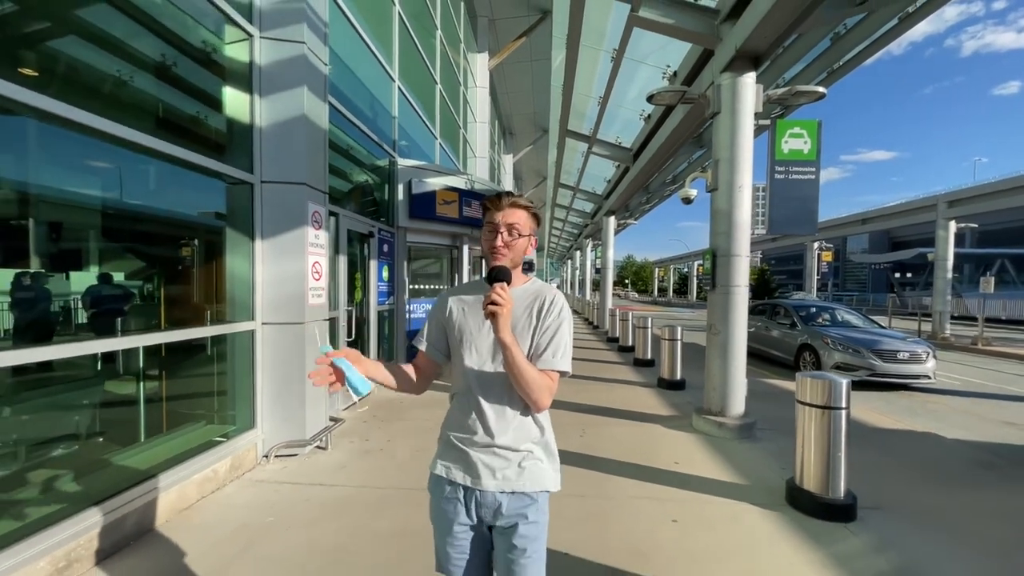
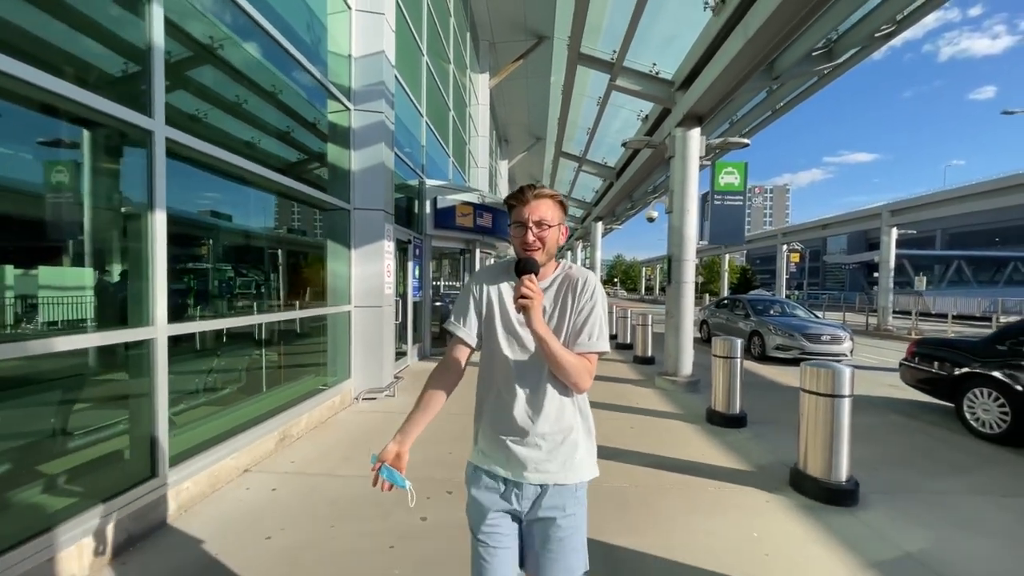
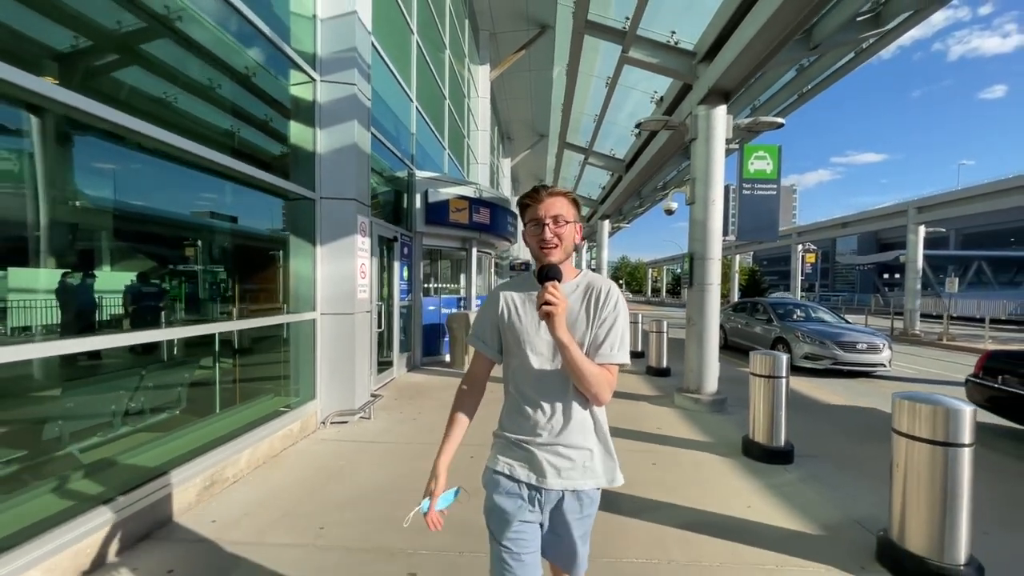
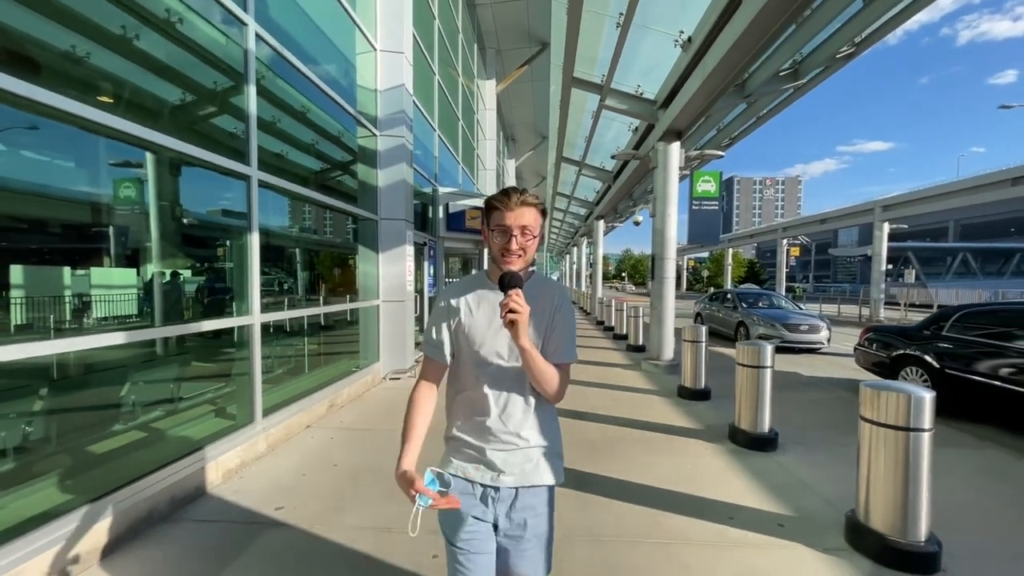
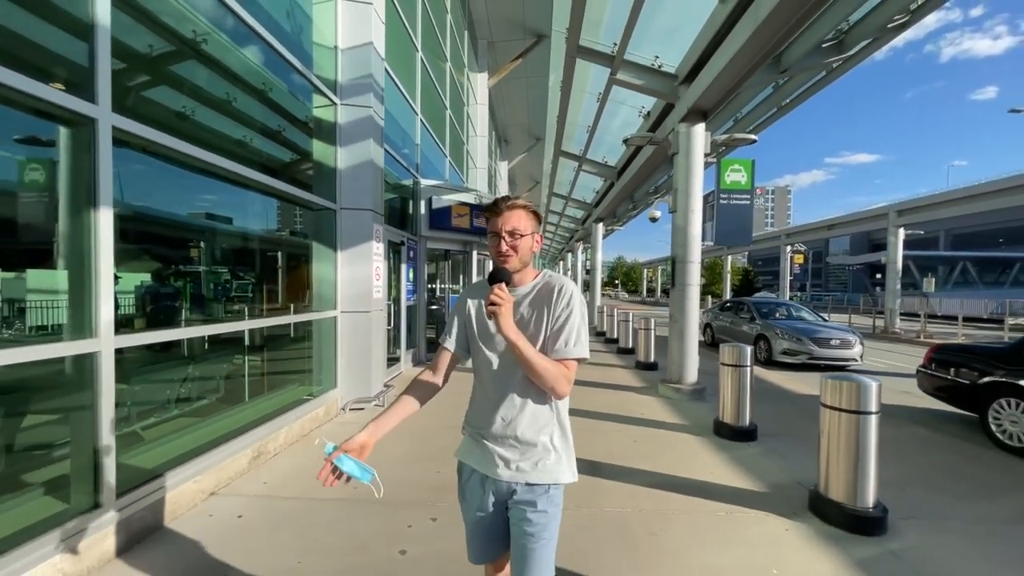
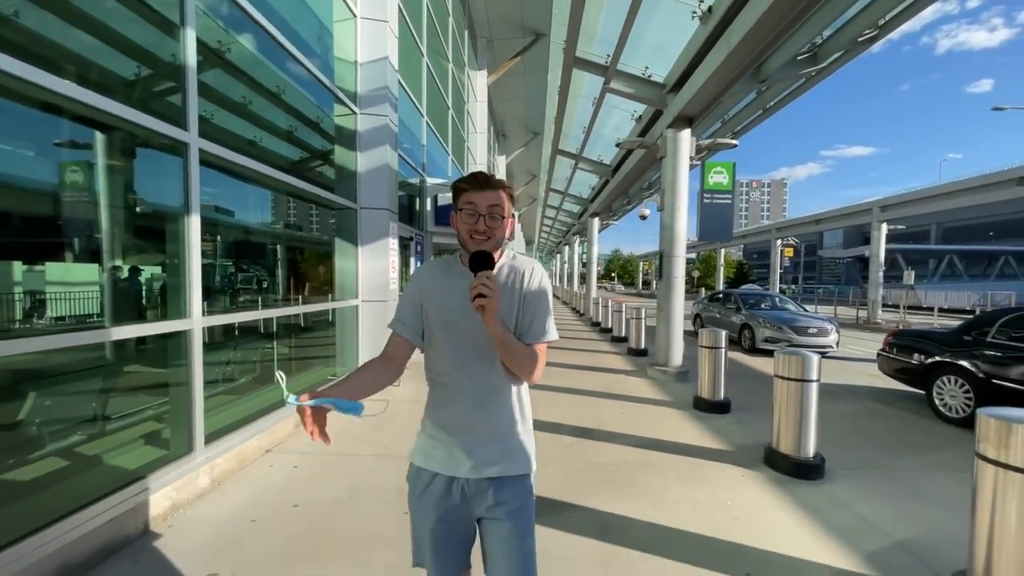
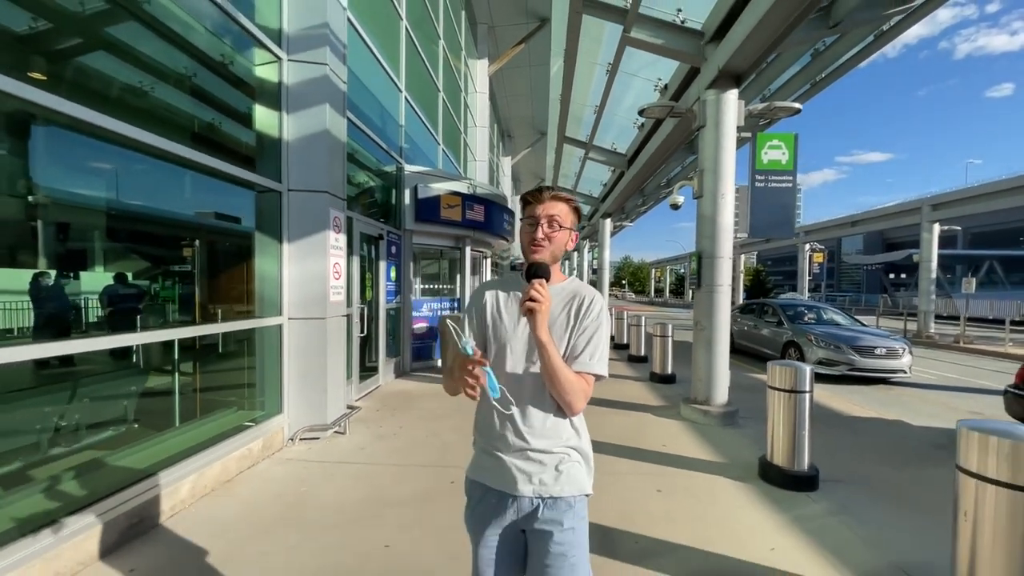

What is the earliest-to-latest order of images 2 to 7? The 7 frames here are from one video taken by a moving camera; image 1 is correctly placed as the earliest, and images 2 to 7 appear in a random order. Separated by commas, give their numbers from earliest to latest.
7, 3, 5, 2, 6, 4
